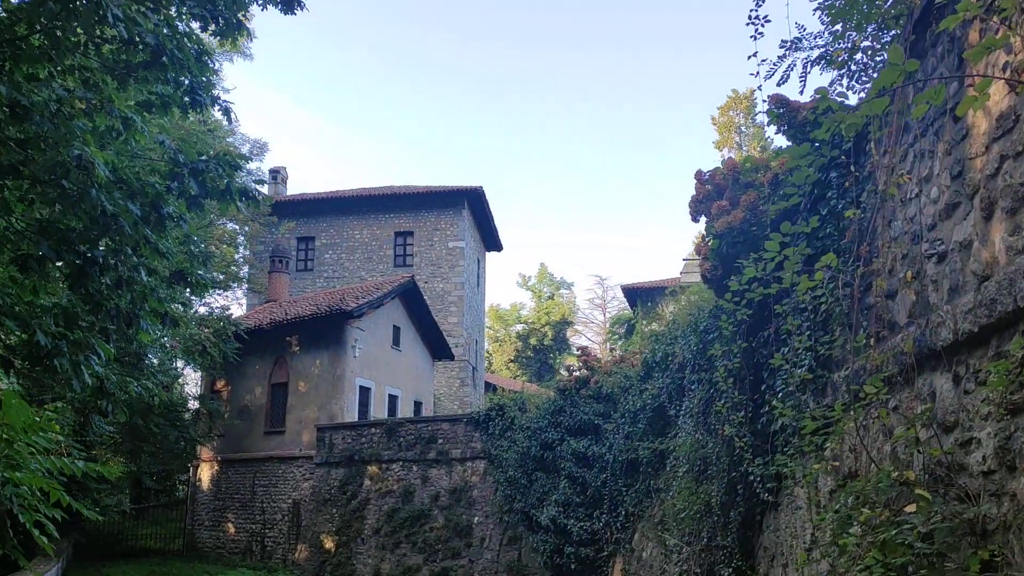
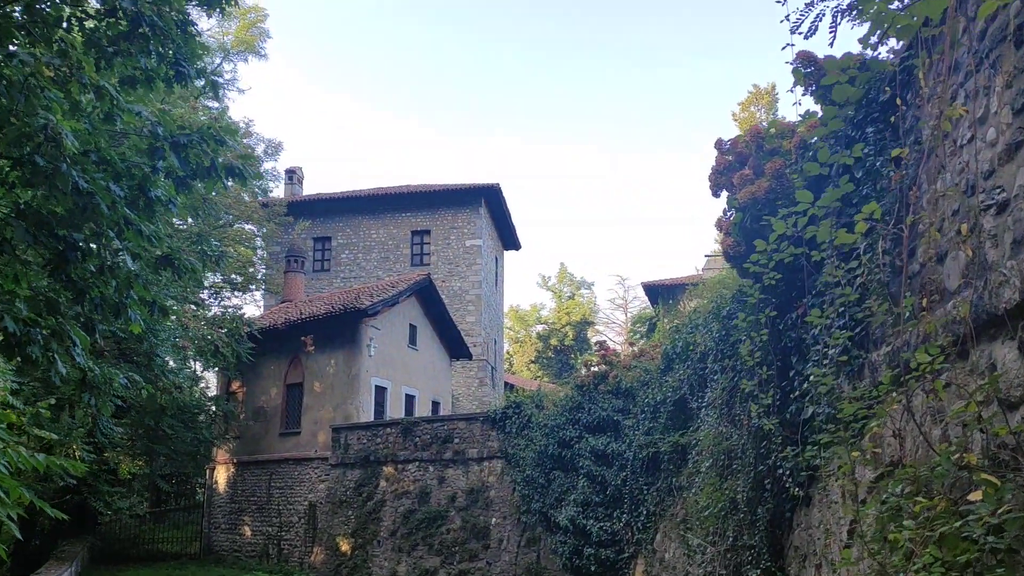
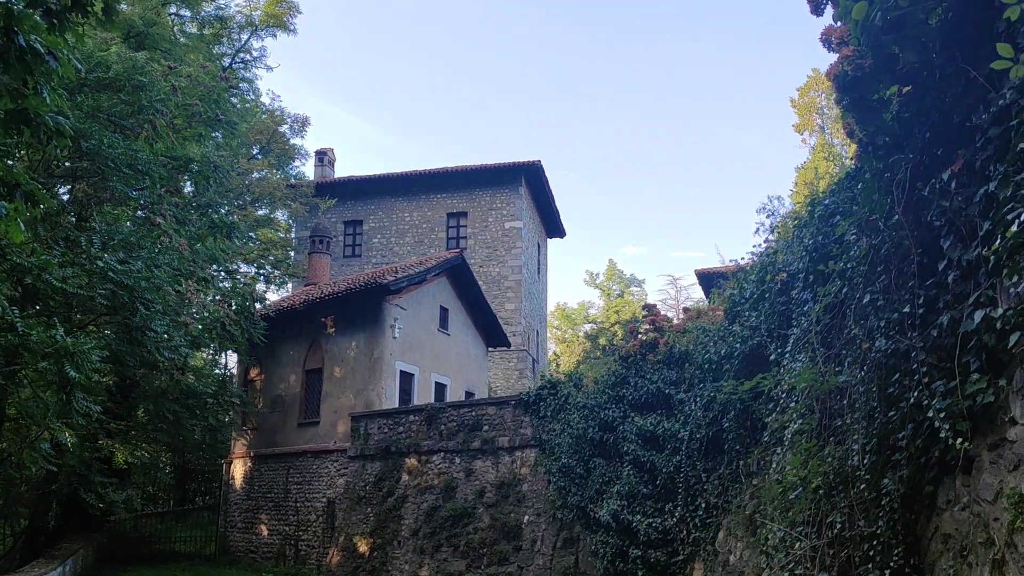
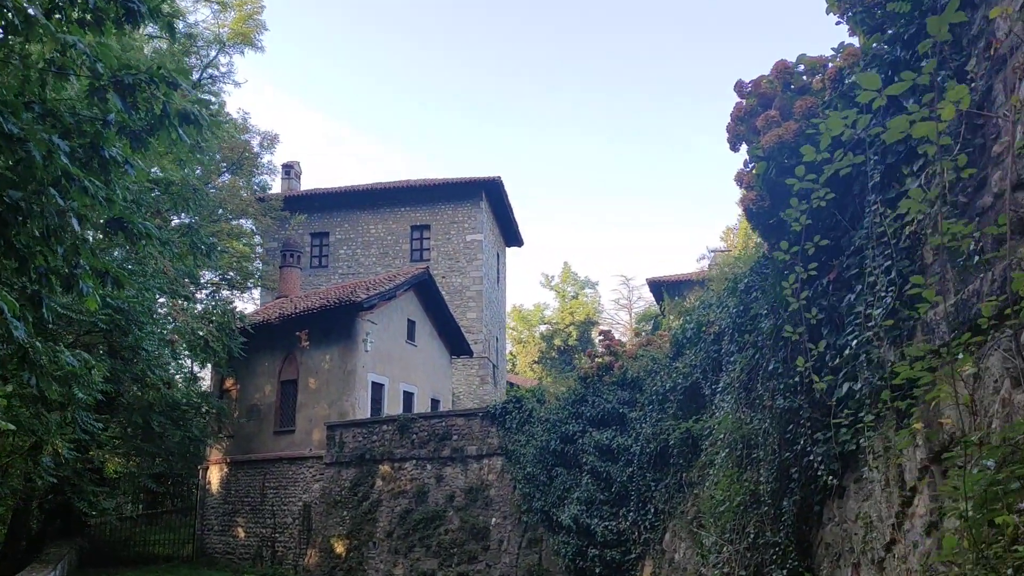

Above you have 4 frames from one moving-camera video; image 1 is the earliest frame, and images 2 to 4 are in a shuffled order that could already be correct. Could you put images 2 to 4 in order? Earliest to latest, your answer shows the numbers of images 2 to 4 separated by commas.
2, 4, 3
